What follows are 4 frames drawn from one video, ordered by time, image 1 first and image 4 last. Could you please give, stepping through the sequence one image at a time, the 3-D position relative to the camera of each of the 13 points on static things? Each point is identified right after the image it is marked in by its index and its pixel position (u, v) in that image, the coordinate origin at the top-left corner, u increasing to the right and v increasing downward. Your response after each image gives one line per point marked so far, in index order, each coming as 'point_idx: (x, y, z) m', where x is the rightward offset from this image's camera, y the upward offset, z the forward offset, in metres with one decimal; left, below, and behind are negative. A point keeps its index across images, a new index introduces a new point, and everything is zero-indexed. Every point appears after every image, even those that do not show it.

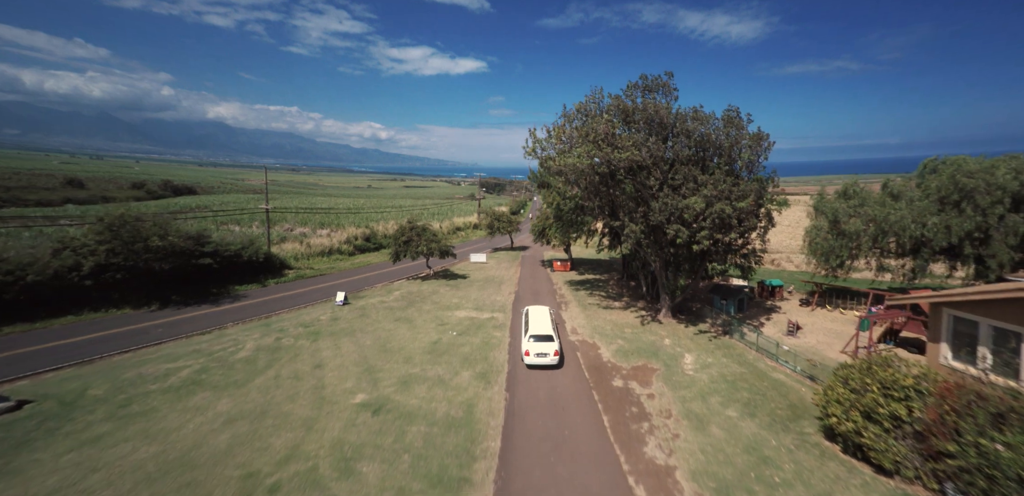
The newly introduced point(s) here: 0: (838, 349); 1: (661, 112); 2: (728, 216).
0: (+13.9, -4.2, +17.6) m
1: (+6.8, +6.1, +19.0) m
2: (+8.8, +1.2, +16.9) m
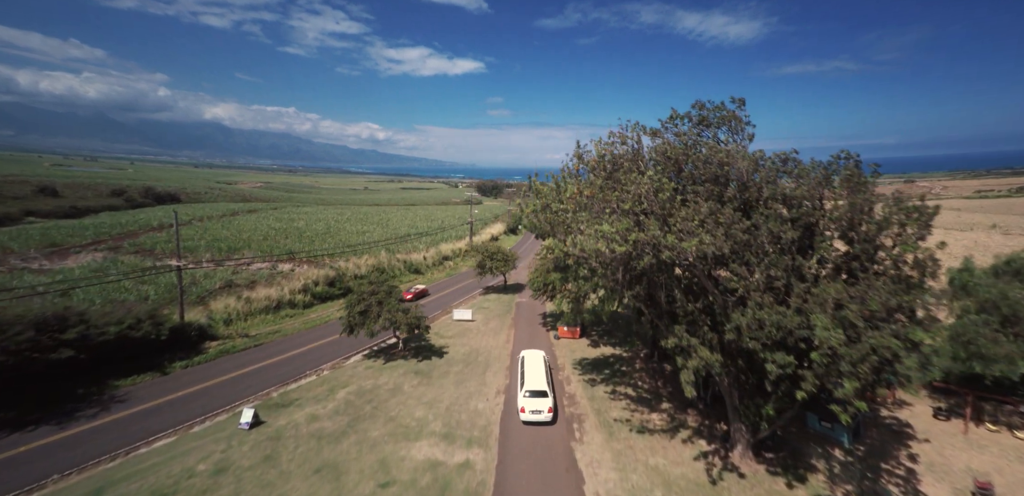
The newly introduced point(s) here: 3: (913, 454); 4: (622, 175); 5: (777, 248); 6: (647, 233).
0: (+13.5, -7.8, +10.1) m
1: (+6.4, +2.5, +11.4) m
2: (+8.4, -2.3, +9.4) m
3: (+12.9, -7.0, +13.8) m
4: (+3.5, +2.5, +13.0) m
5: (+7.1, +0.2, +11.2) m
6: (+3.6, +0.4, +11.0) m
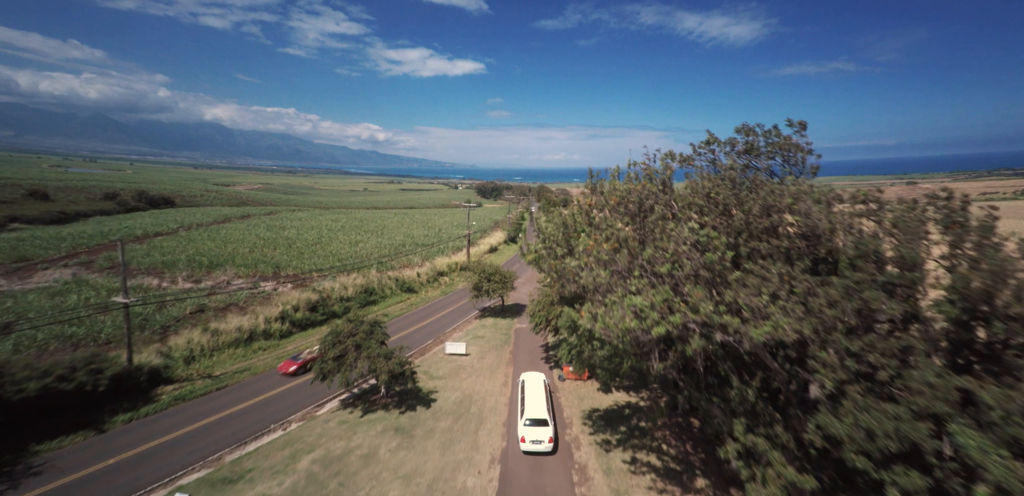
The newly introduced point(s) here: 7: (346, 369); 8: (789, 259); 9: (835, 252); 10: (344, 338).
0: (+13.5, -9.3, +7.0) m
1: (+6.3, +1.0, +8.4) m
2: (+8.4, -3.8, +6.4) m
3: (+12.9, -8.6, +10.8) m
4: (+3.5, +1.0, +10.0) m
5: (+7.1, -1.3, +8.2) m
6: (+3.6, -1.1, +8.0) m
7: (-7.5, -5.3, +18.7) m
8: (+6.2, 0.0, +9.1) m
9: (+7.0, +0.1, +8.8) m
10: (-7.9, -4.0, +19.4) m
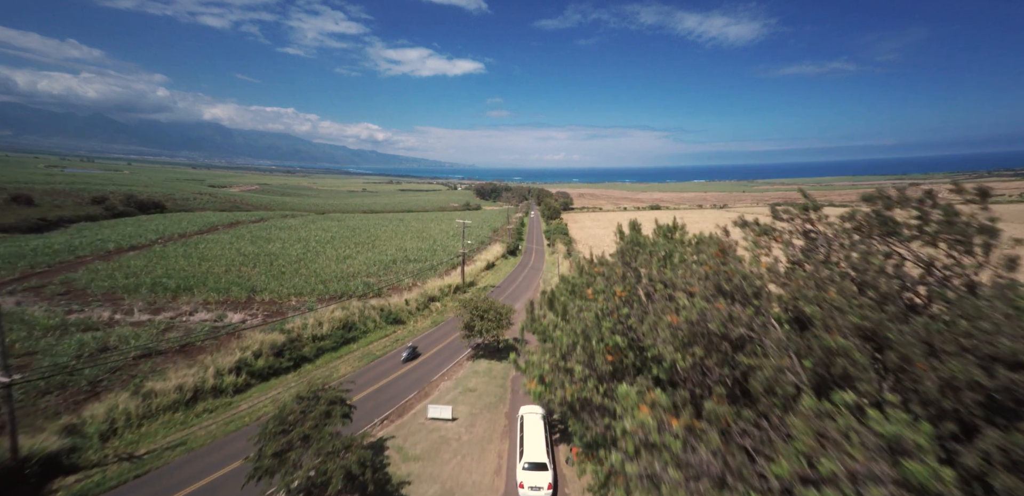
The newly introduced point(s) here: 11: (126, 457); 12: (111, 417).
0: (+13.2, -11.6, +2.8) m
1: (+6.1, -1.3, +4.1) m
2: (+8.2, -6.1, +2.1) m
3: (+12.7, -10.8, +6.5) m
4: (+3.3, -1.2, +5.8) m
5: (+6.9, -3.6, +3.9) m
6: (+3.4, -3.3, +3.7) m
7: (-7.7, -7.6, +14.4) m
8: (+6.0, -2.3, +4.8) m
9: (+6.8, -2.1, +4.5) m
10: (-8.1, -6.3, +15.1) m
11: (-16.6, -9.0, +17.9) m
12: (-18.5, -7.8, +19.2) m
